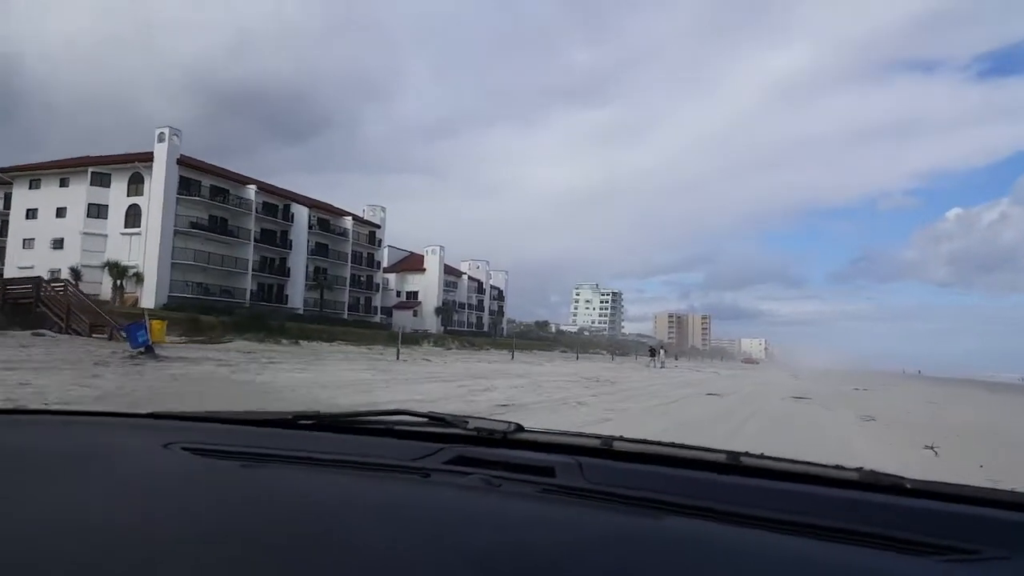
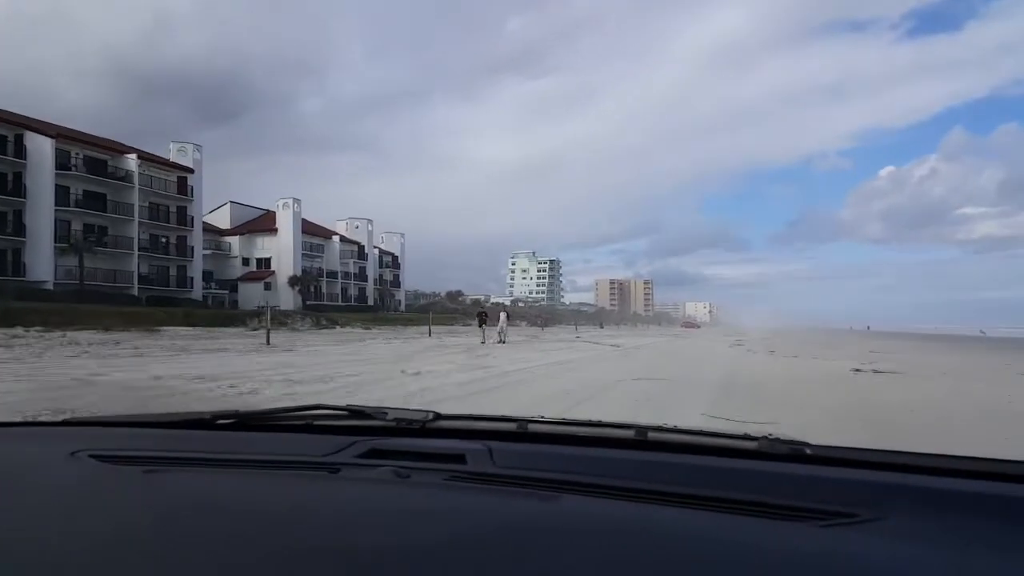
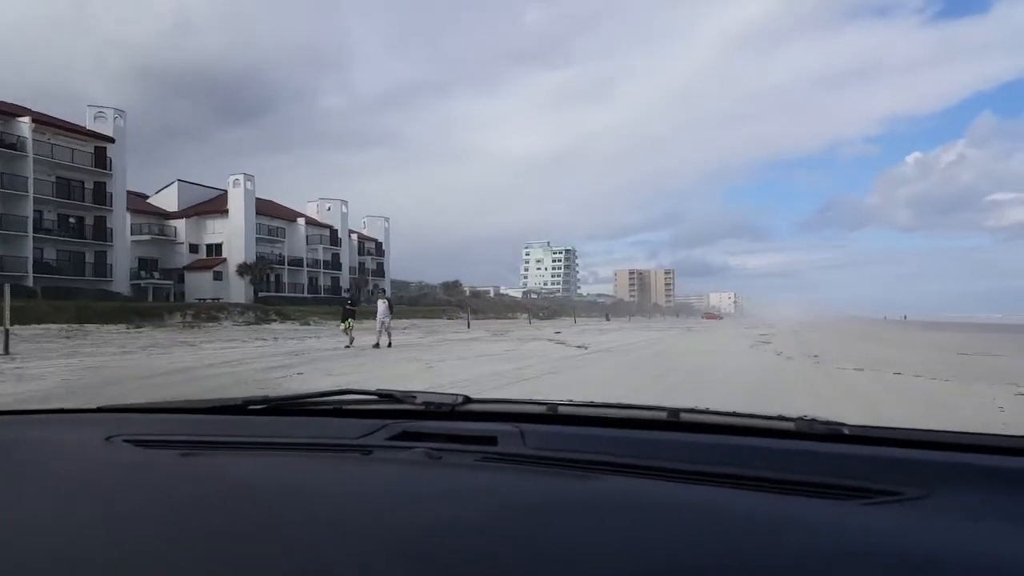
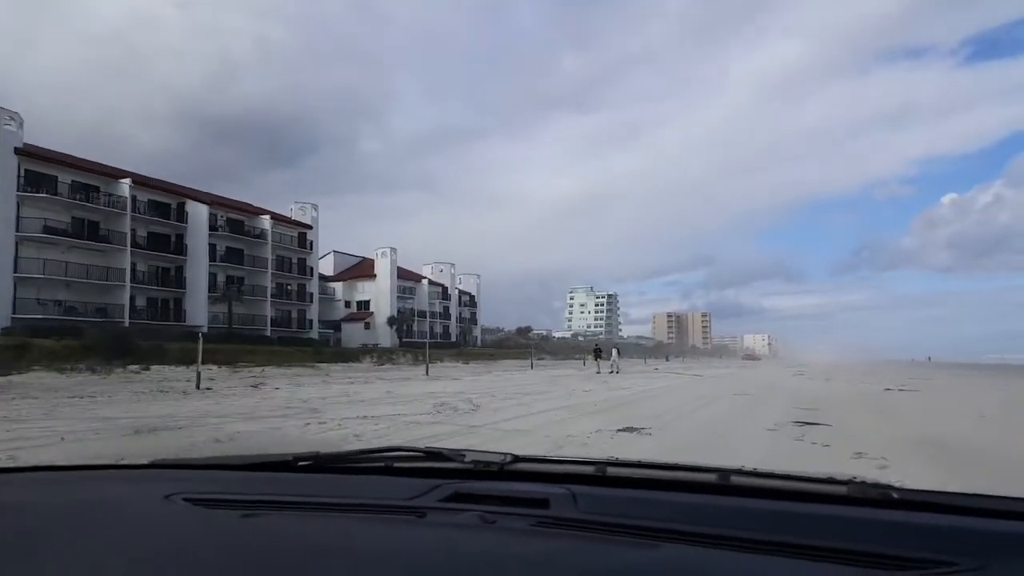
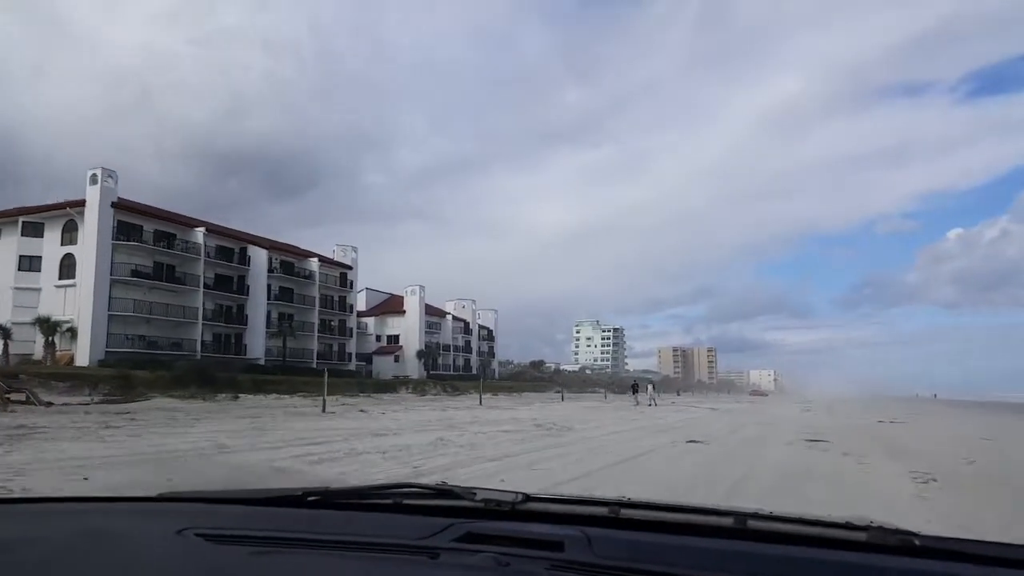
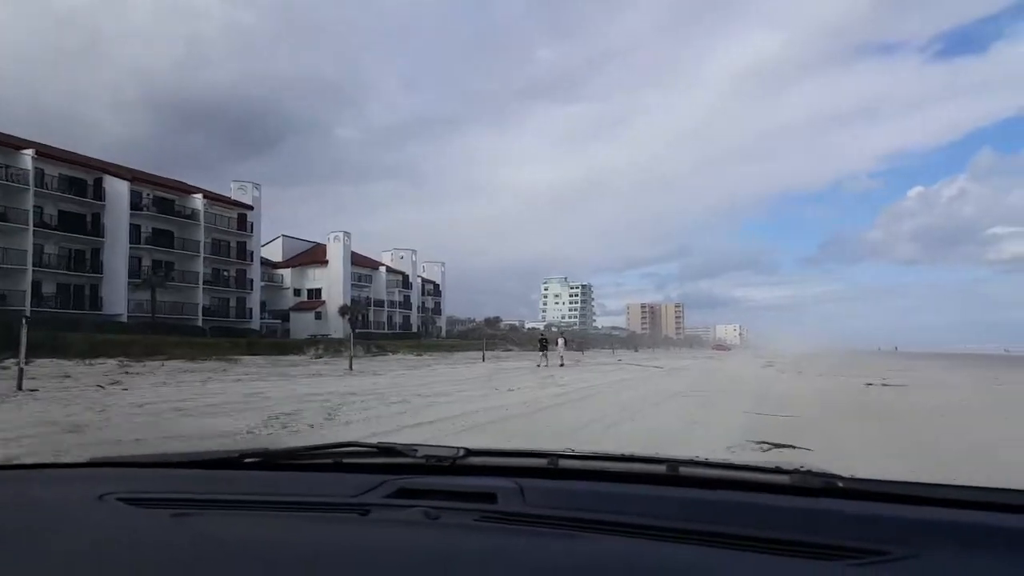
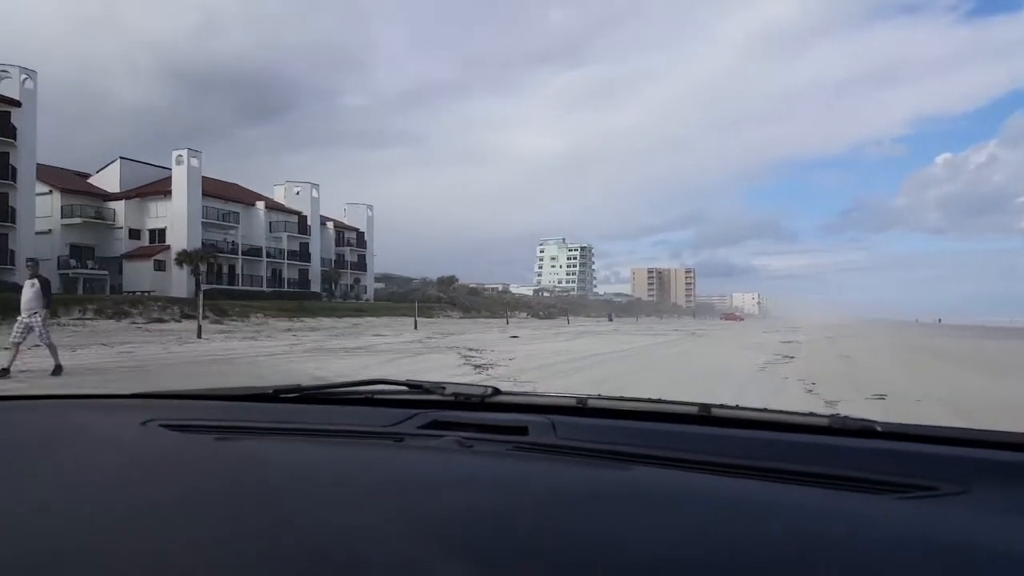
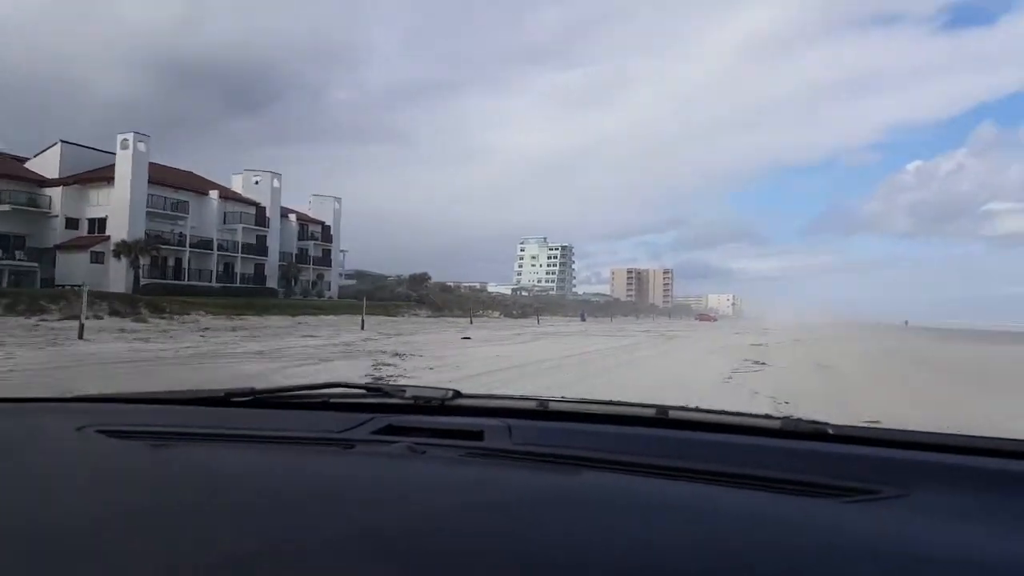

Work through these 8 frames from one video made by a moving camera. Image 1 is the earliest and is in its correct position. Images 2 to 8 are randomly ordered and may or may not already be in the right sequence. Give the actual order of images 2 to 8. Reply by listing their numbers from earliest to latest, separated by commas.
5, 4, 6, 2, 3, 7, 8
